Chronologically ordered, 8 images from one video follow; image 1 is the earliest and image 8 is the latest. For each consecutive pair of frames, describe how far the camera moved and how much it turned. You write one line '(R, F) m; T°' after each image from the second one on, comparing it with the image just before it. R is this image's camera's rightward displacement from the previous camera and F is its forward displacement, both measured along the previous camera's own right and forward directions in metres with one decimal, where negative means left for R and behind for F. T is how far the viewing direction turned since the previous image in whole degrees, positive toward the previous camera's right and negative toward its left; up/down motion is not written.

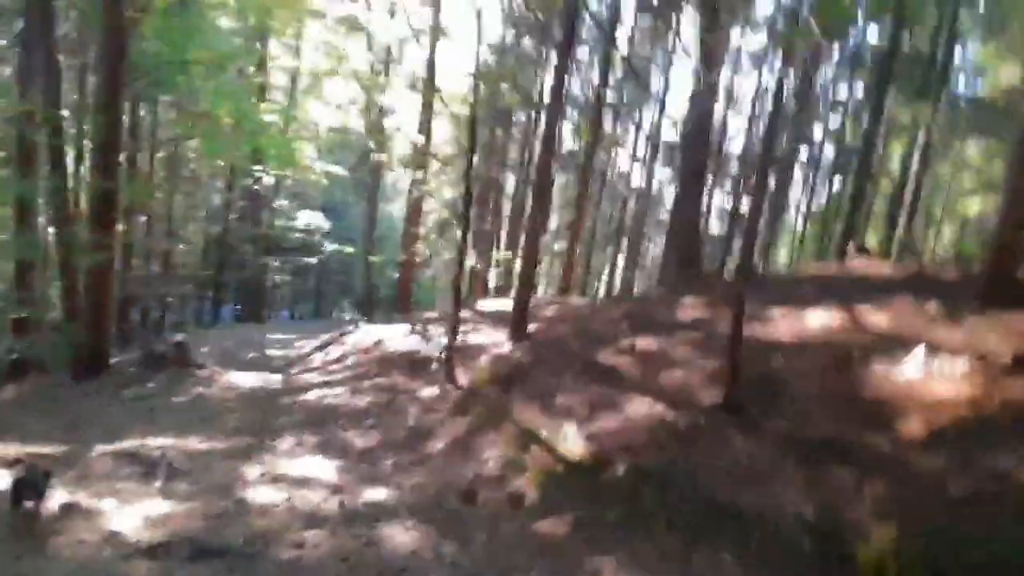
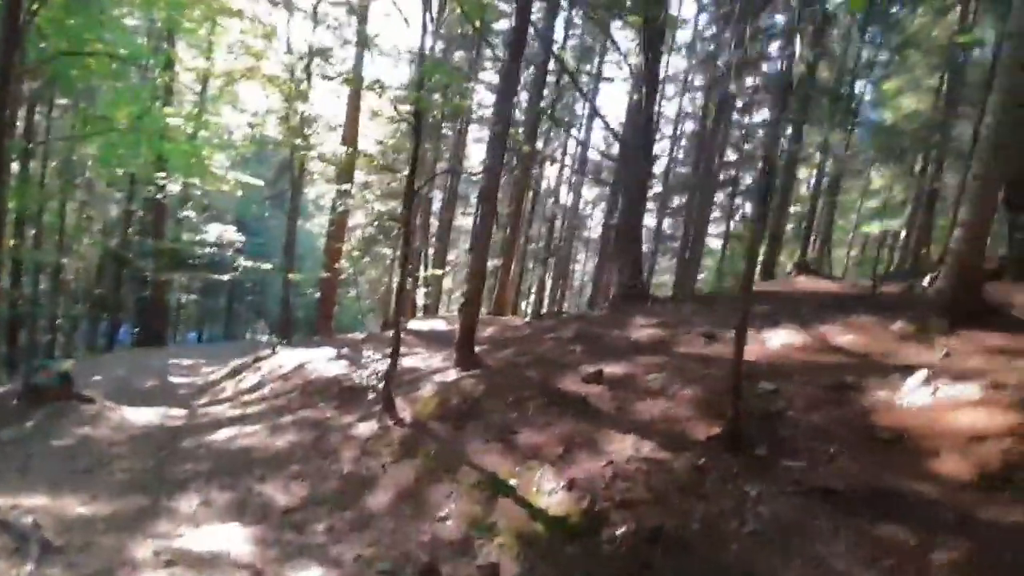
(-0.3, +1.1) m; +6°
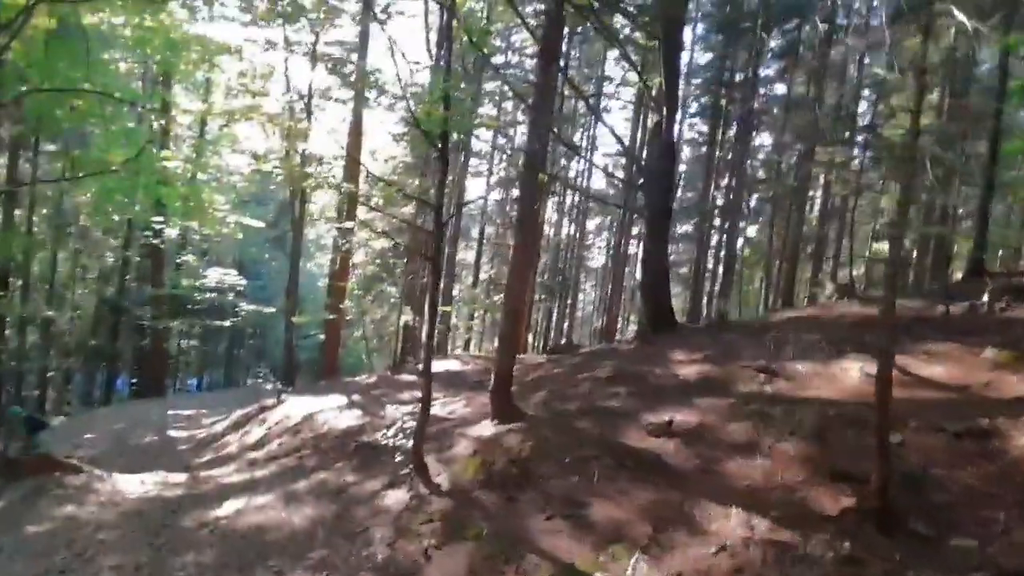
(-0.4, +1.1) m; 0°
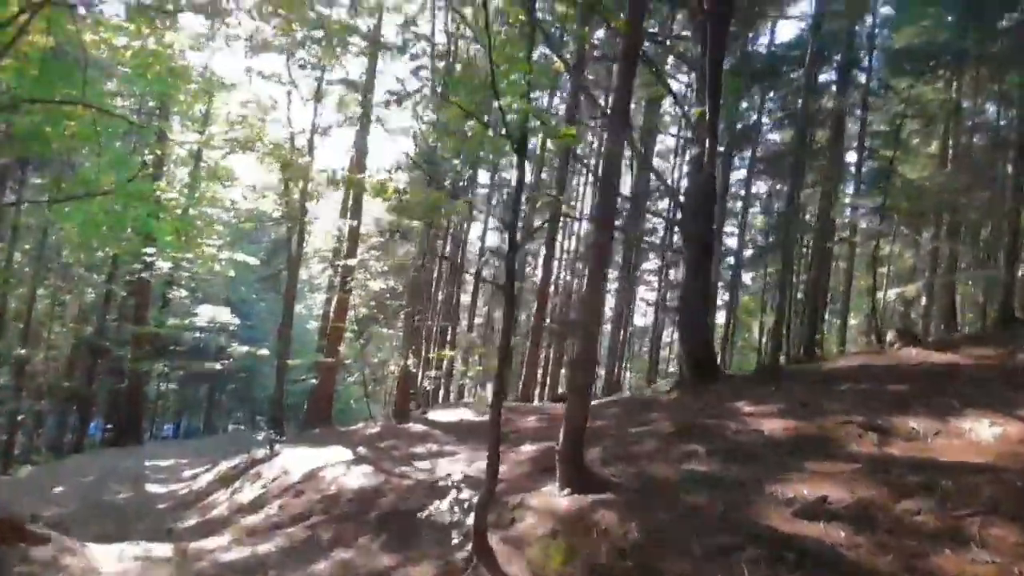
(-0.8, +1.5) m; +1°
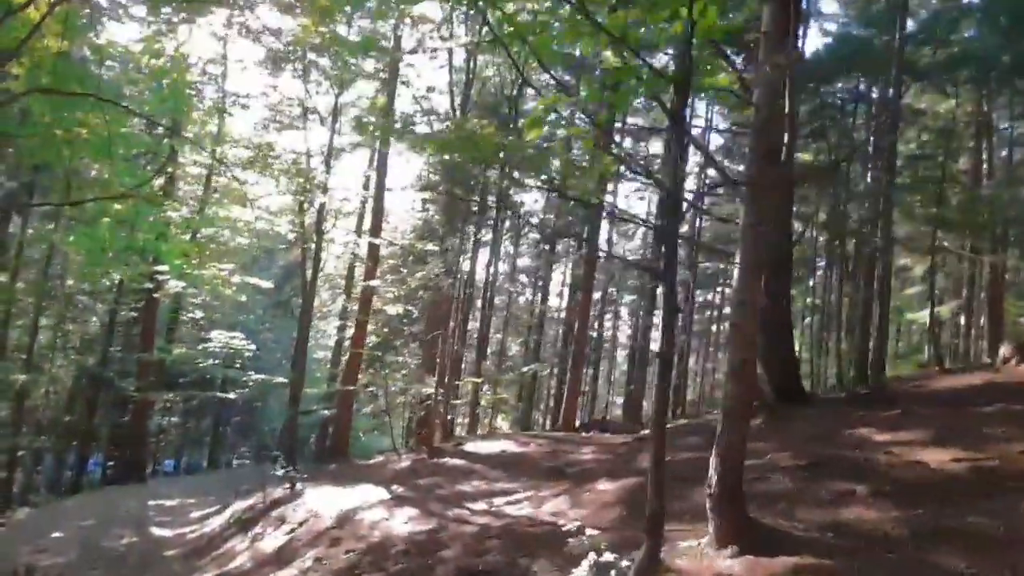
(-0.8, +1.6) m; 0°
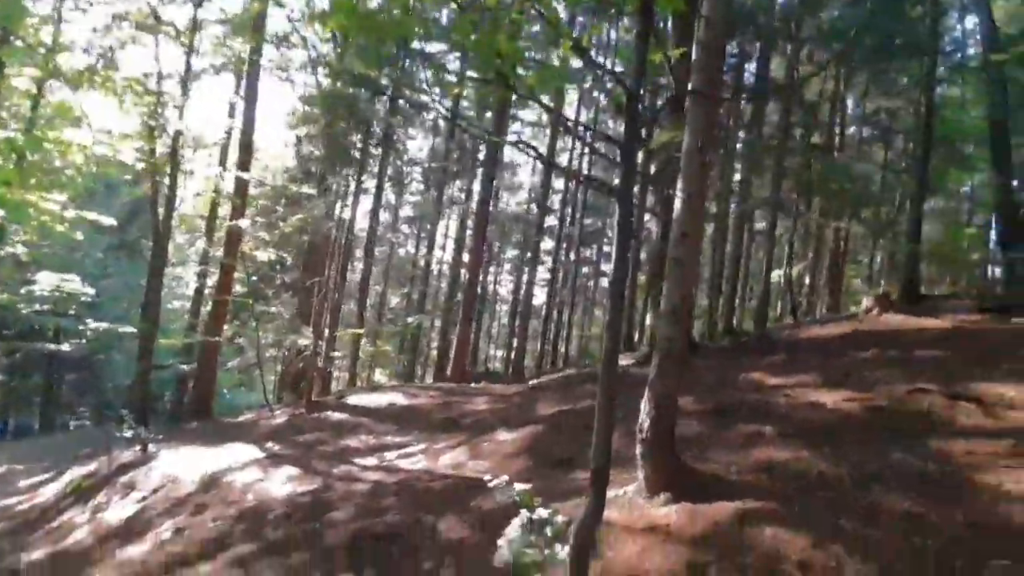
(-0.3, +0.5) m; +9°
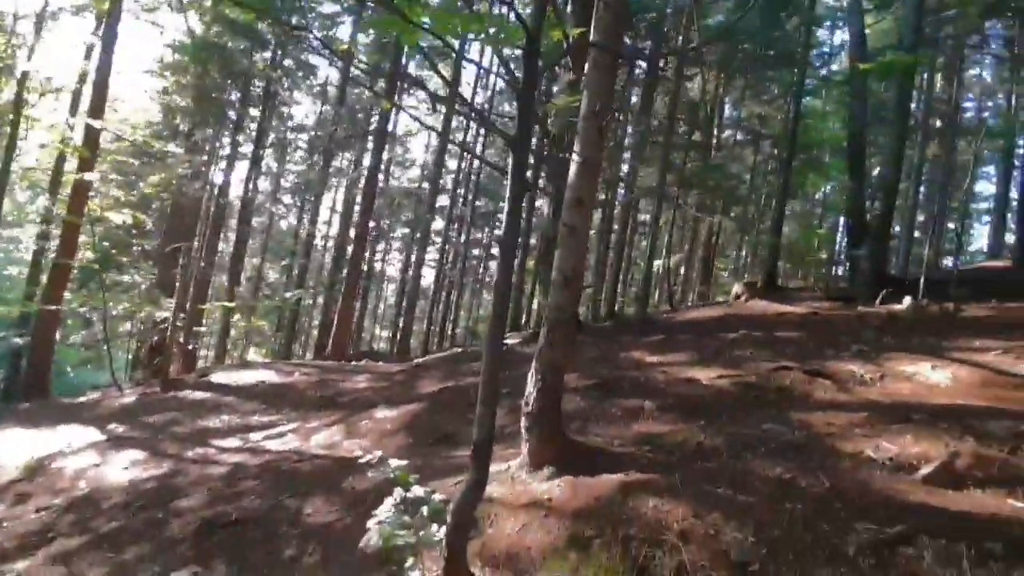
(0.0, +0.1) m; +8°
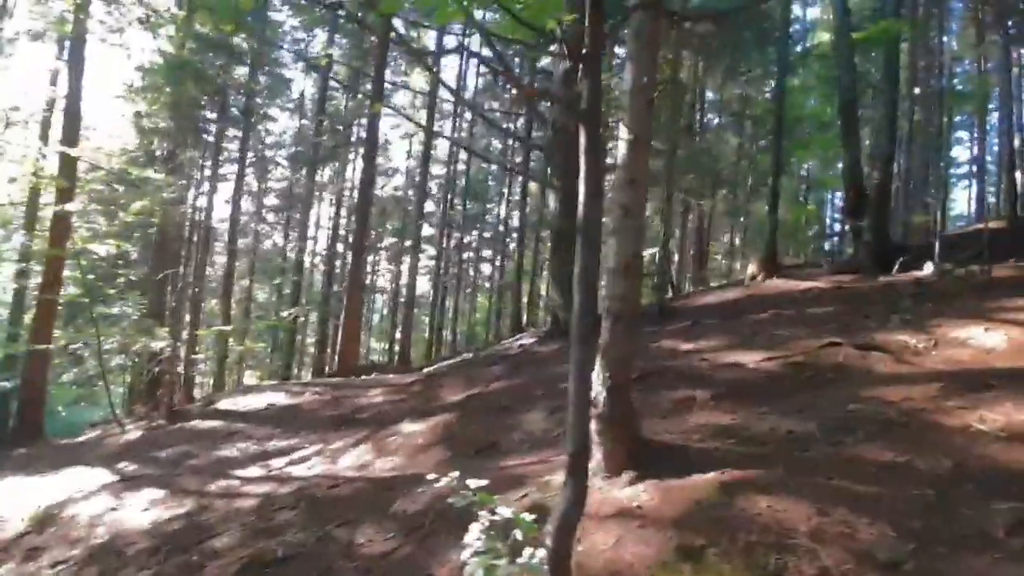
(-0.4, +0.4) m; +1°
